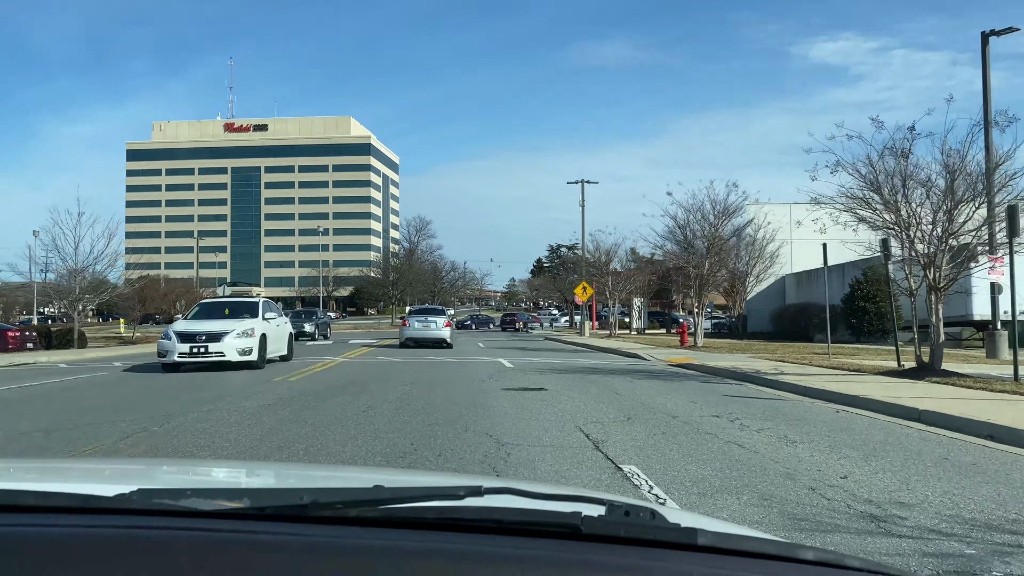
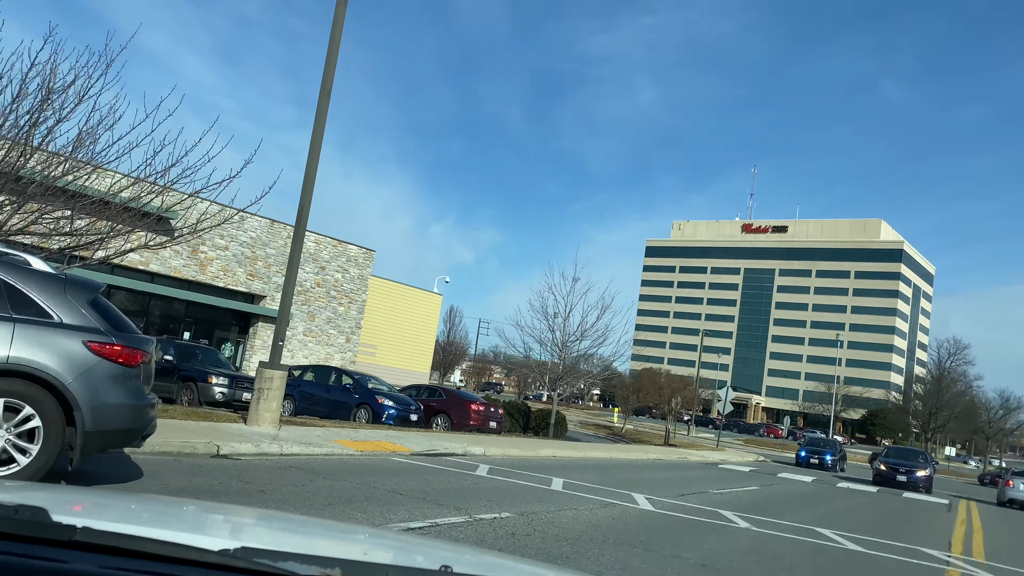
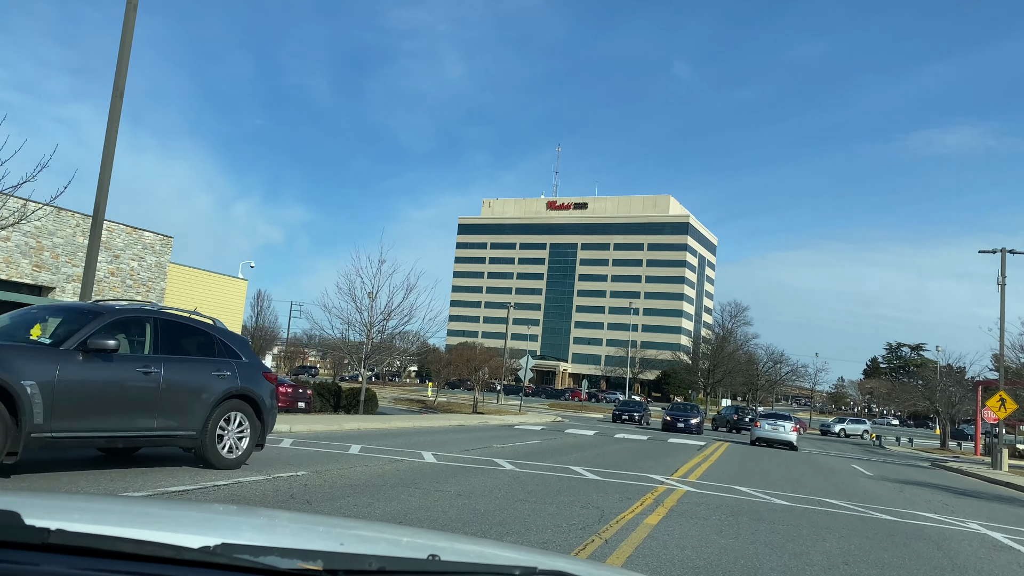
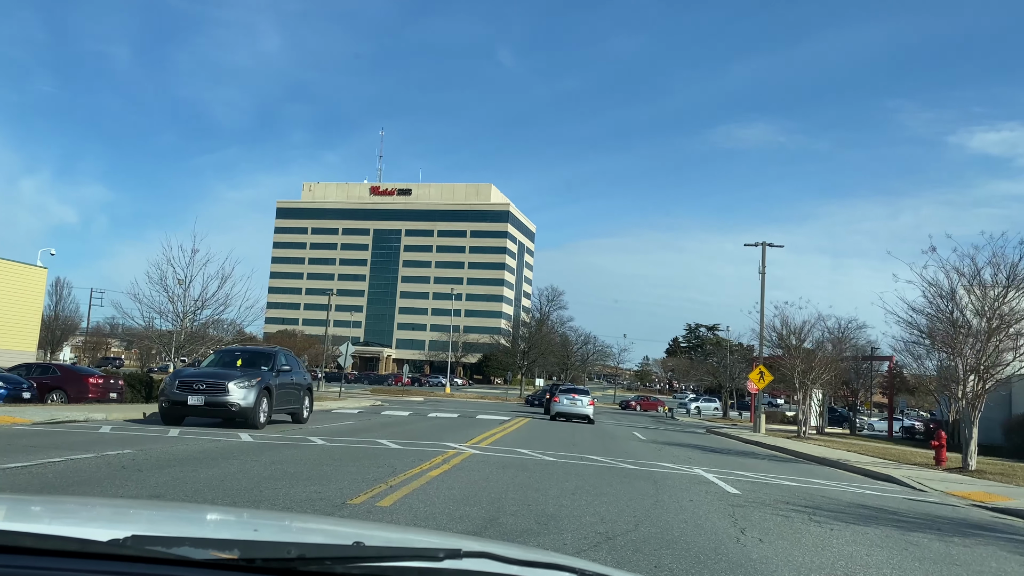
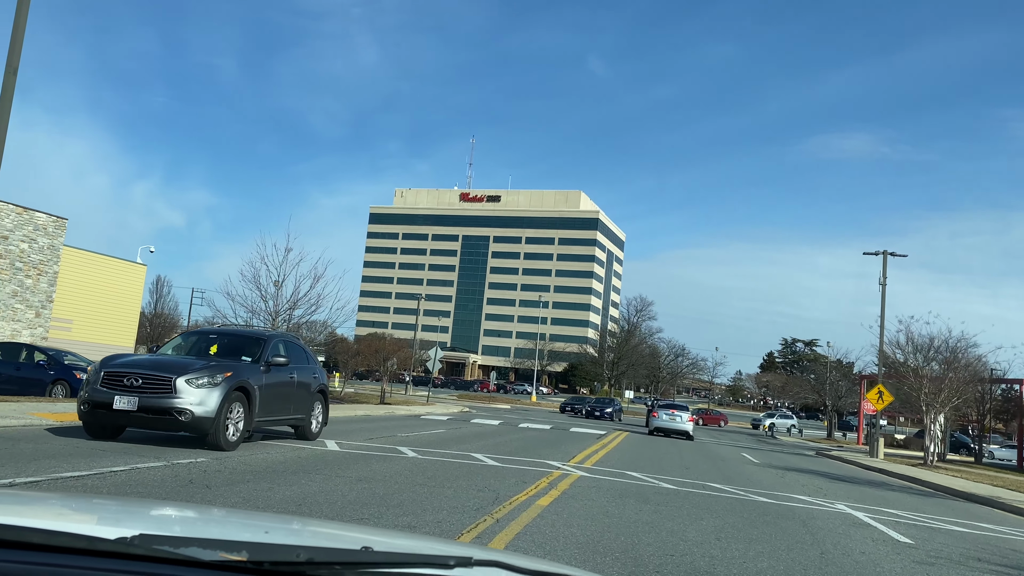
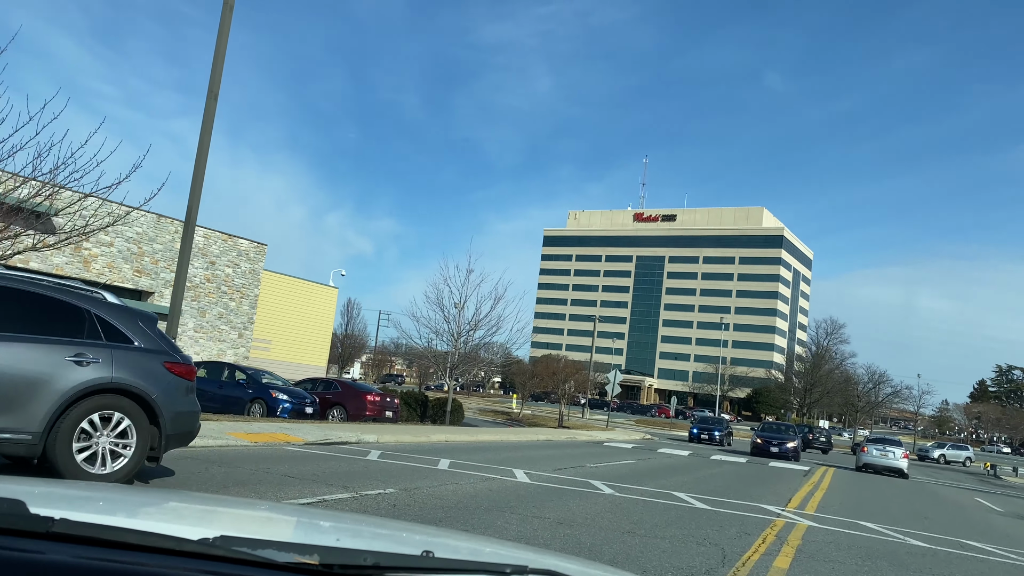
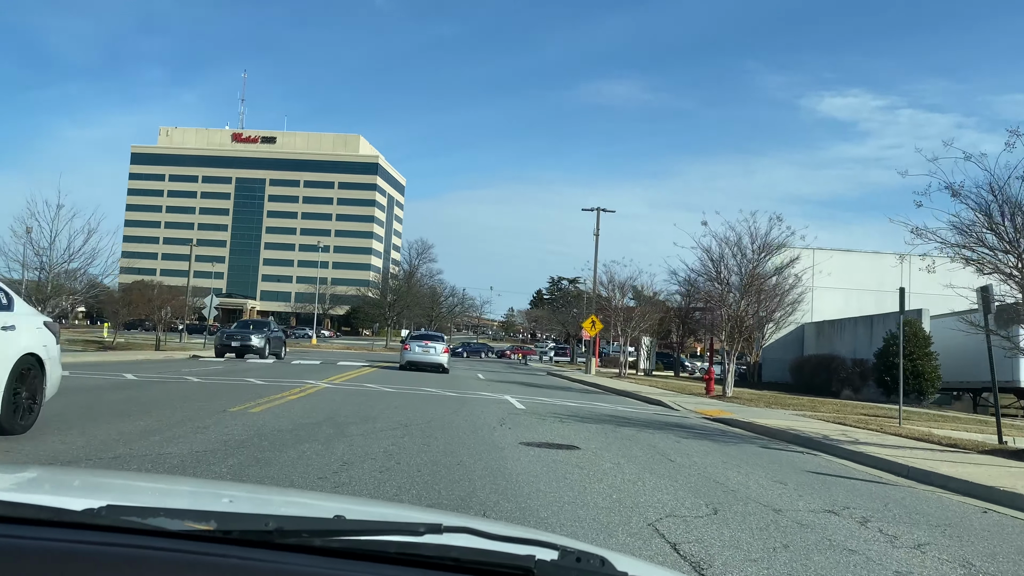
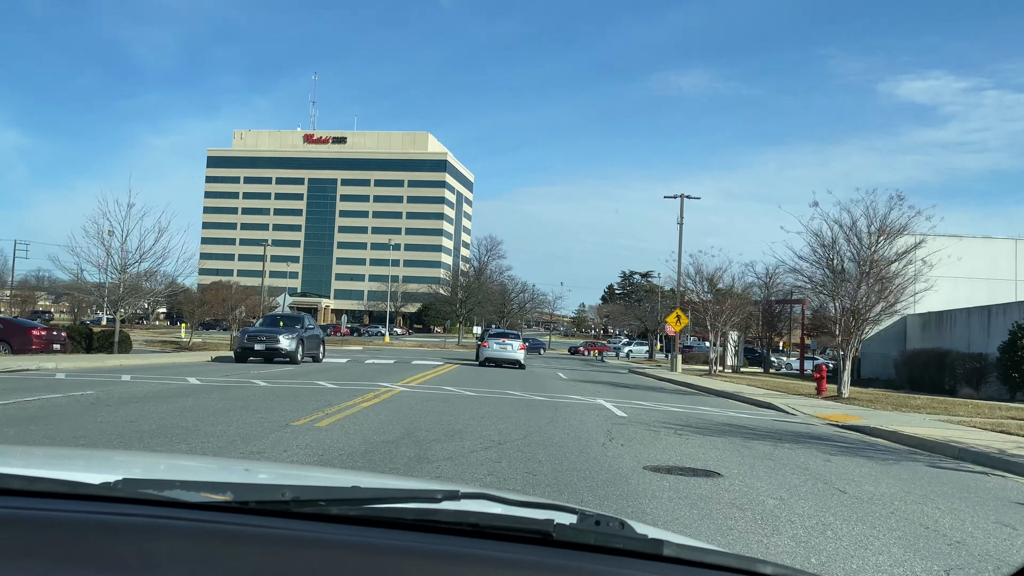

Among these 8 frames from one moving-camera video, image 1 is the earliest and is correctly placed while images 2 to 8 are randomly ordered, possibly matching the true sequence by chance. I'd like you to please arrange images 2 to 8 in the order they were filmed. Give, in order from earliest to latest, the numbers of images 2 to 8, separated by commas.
7, 8, 4, 5, 3, 6, 2
